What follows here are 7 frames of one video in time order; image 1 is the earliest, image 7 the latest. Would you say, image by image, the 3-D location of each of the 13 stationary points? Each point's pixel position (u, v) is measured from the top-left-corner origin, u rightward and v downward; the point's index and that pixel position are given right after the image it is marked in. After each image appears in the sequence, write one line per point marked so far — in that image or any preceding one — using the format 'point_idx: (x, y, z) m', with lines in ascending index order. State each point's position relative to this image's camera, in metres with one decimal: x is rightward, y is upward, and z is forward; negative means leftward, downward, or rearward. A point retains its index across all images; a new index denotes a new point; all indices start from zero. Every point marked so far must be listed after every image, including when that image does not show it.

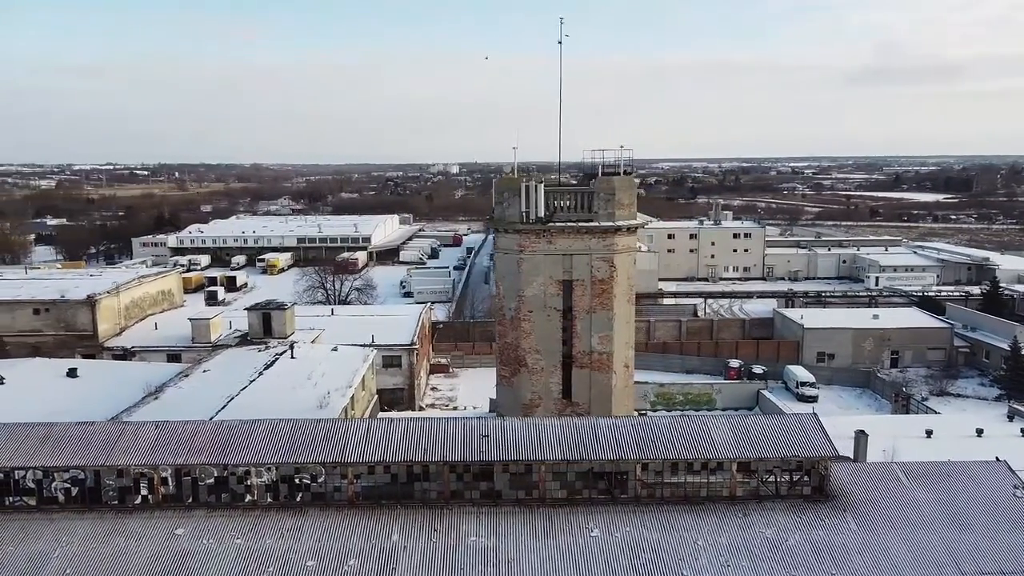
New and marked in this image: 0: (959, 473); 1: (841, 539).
0: (+5.7, -2.4, +9.7) m
1: (+3.7, -2.9, +8.6) m
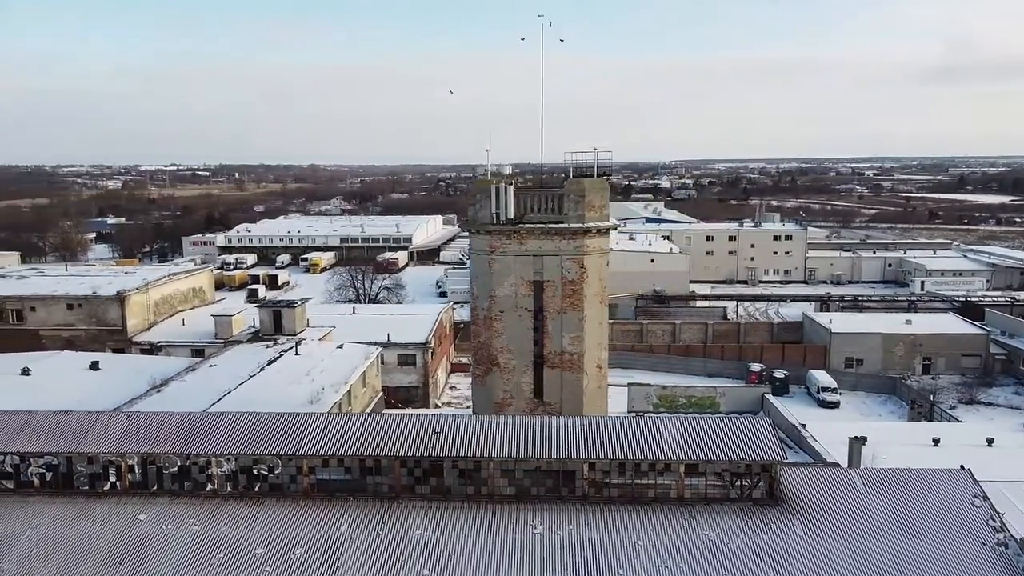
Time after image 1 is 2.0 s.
0: (+5.1, -2.4, +9.5) m
1: (+3.1, -2.9, +8.6) m
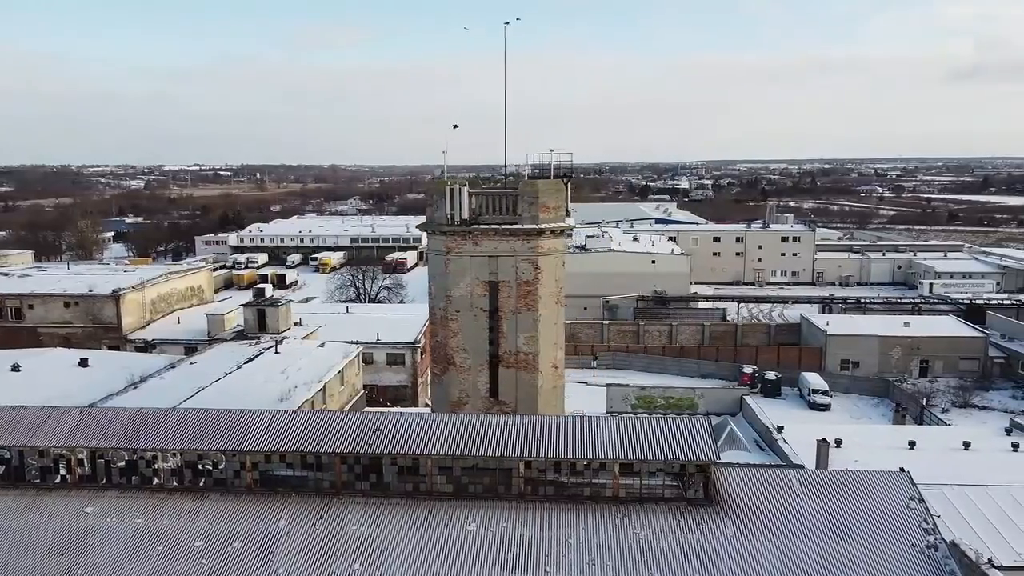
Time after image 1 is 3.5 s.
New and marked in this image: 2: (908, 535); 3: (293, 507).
0: (+4.3, -2.4, +9.5) m
1: (+2.3, -2.9, +8.7) m
2: (+4.5, -2.8, +8.6) m
3: (-2.7, -2.7, +9.3) m
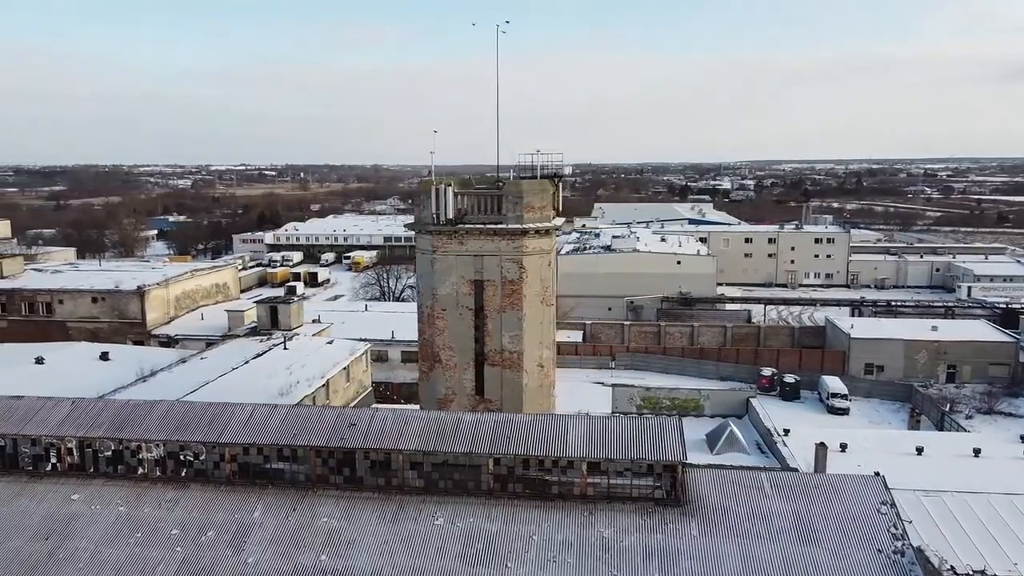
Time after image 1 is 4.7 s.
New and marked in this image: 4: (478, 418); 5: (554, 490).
0: (+3.9, -2.5, +9.5) m
1: (+1.9, -2.9, +8.7) m
2: (+4.1, -2.8, +8.6) m
3: (-3.1, -2.6, +9.6) m
4: (-0.4, -1.7, +10.2) m
5: (+0.5, -2.5, +9.5) m
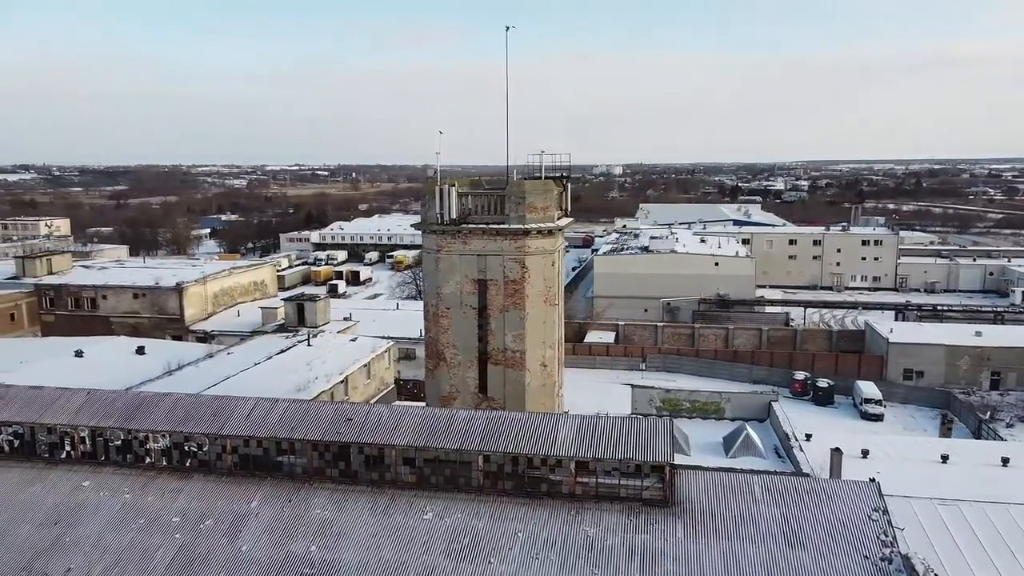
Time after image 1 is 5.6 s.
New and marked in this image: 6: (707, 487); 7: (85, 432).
0: (+3.8, -2.5, +9.3) m
1: (+1.7, -2.9, +8.7) m
2: (+3.9, -2.9, +8.4) m
3: (-3.2, -2.6, +9.9) m
4: (-0.5, -1.7, +10.3) m
5: (+0.4, -2.5, +9.5) m
6: (+2.5, -2.5, +9.5) m
7: (-5.9, -2.0, +10.5) m
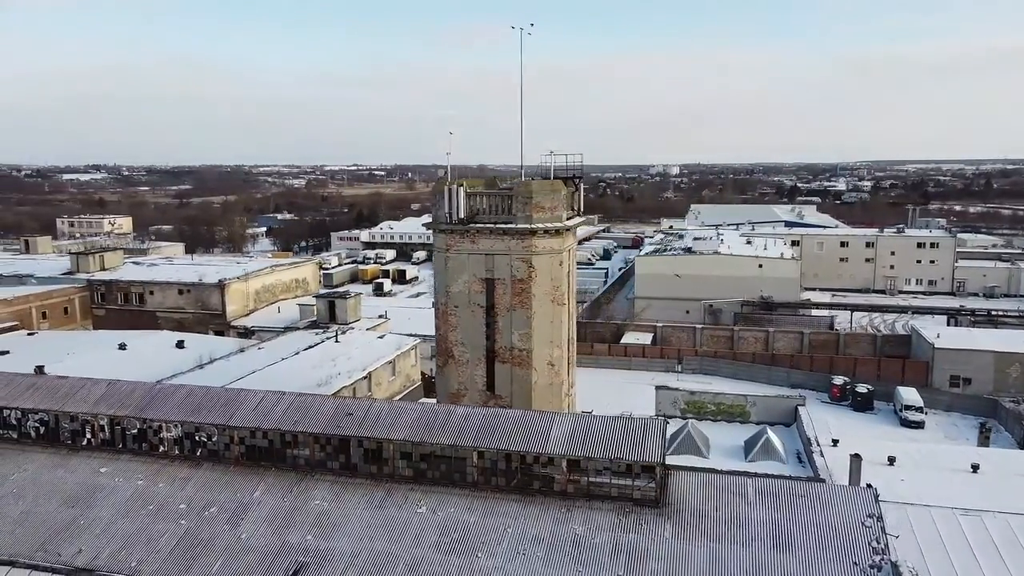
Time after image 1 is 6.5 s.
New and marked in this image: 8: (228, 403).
0: (+3.7, -2.5, +9.2) m
1: (+1.5, -2.9, +8.7) m
2: (+3.7, -2.9, +8.3) m
3: (-3.2, -2.6, +10.2) m
4: (-0.5, -1.7, +10.5) m
5: (+0.3, -2.5, +9.6) m
6: (+2.4, -2.5, +9.4) m
7: (-5.9, -1.9, +11.0) m
8: (-4.1, -1.7, +11.0) m
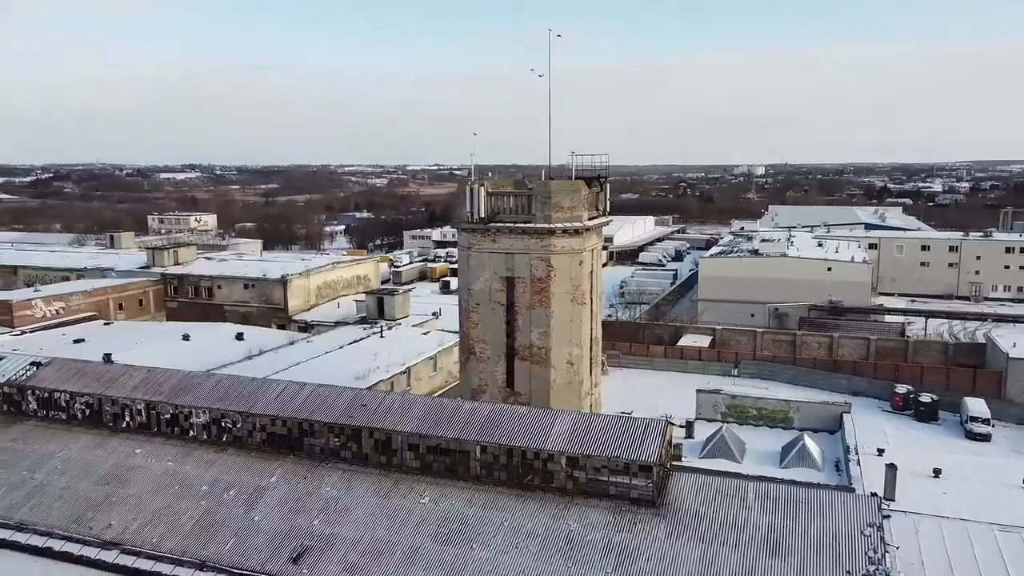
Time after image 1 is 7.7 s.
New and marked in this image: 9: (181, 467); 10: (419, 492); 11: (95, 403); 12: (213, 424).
0: (+3.7, -2.5, +9.0) m
1: (+1.4, -2.9, +8.7) m
2: (+3.6, -2.9, +8.1) m
3: (-3.2, -2.5, +10.7) m
4: (-0.4, -1.7, +10.7) m
5: (+0.3, -2.5, +9.7) m
6: (+2.4, -2.5, +9.4) m
7: (-5.7, -1.8, +11.7) m
8: (-3.9, -1.6, +11.5) m
9: (-4.7, -2.6, +10.9) m
10: (-1.2, -2.6, +9.9) m
11: (-6.6, -1.8, +12.0) m
12: (-4.4, -2.0, +11.4) m
